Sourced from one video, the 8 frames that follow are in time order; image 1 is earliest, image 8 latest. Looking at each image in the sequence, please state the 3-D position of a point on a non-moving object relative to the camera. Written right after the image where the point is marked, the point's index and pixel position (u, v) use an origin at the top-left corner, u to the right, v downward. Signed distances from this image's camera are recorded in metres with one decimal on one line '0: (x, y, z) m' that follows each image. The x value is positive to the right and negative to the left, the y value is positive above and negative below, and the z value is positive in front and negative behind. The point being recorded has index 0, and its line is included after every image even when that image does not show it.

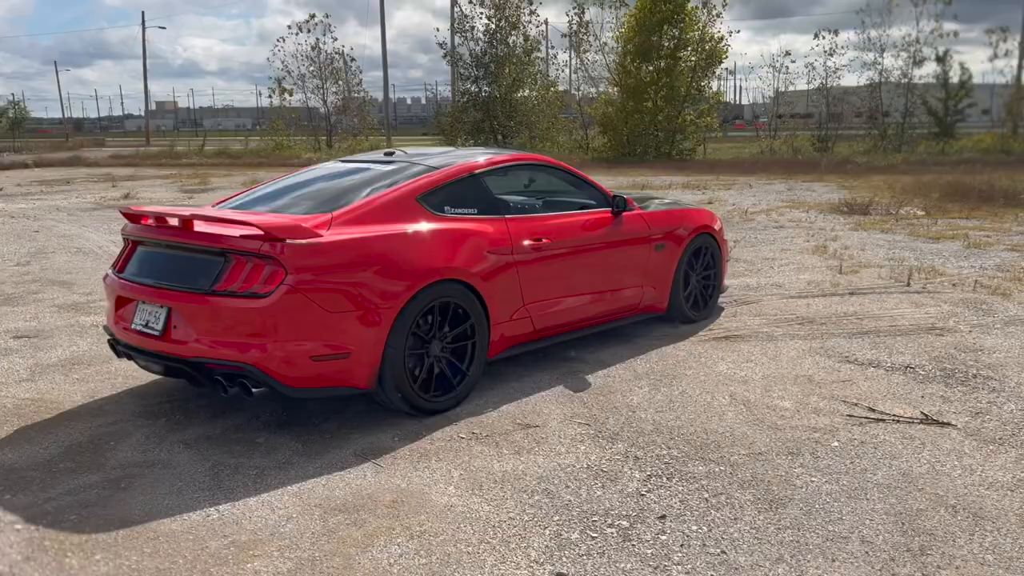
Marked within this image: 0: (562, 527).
0: (+0.2, -0.9, +3.2) m
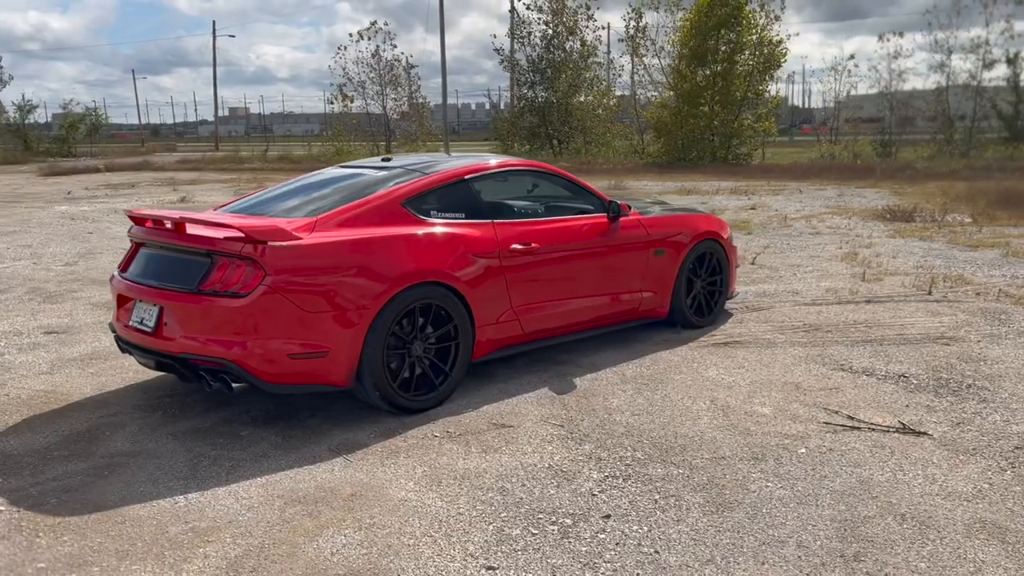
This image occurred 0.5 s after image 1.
0: (0.0, -0.9, +3.3) m
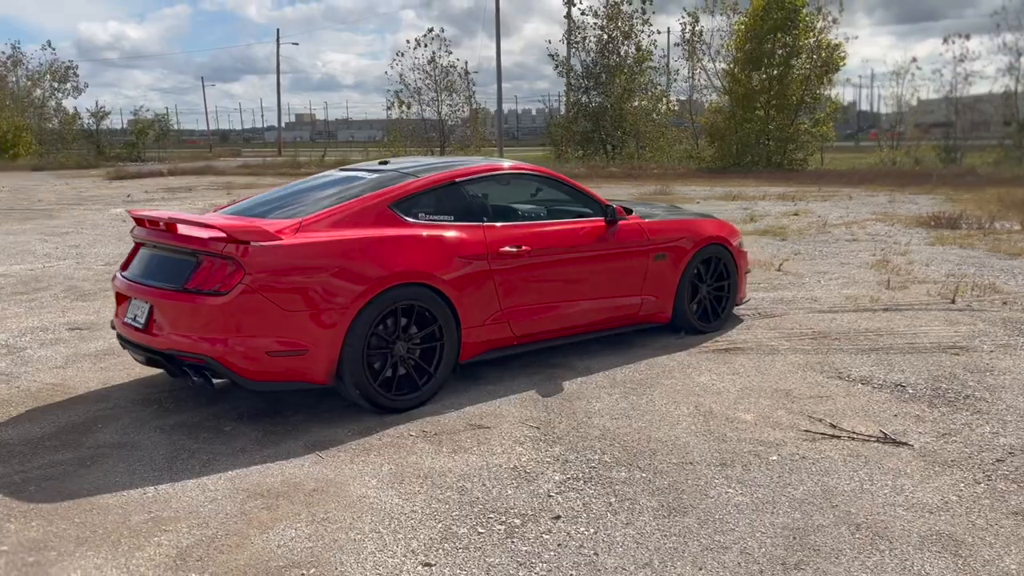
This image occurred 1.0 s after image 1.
0: (-0.2, -0.9, +3.3) m
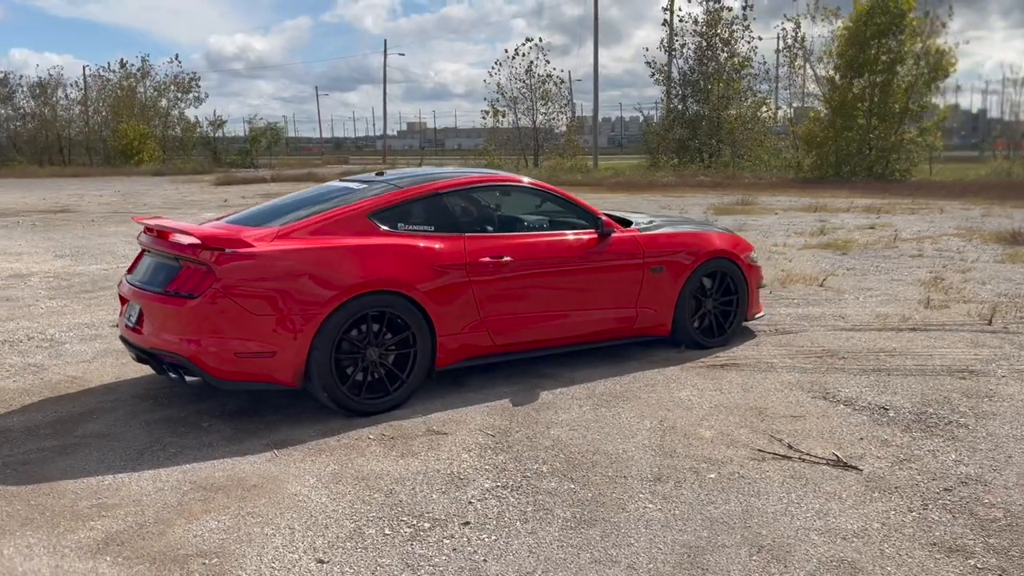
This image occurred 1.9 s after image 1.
0: (-0.6, -0.9, +3.5) m
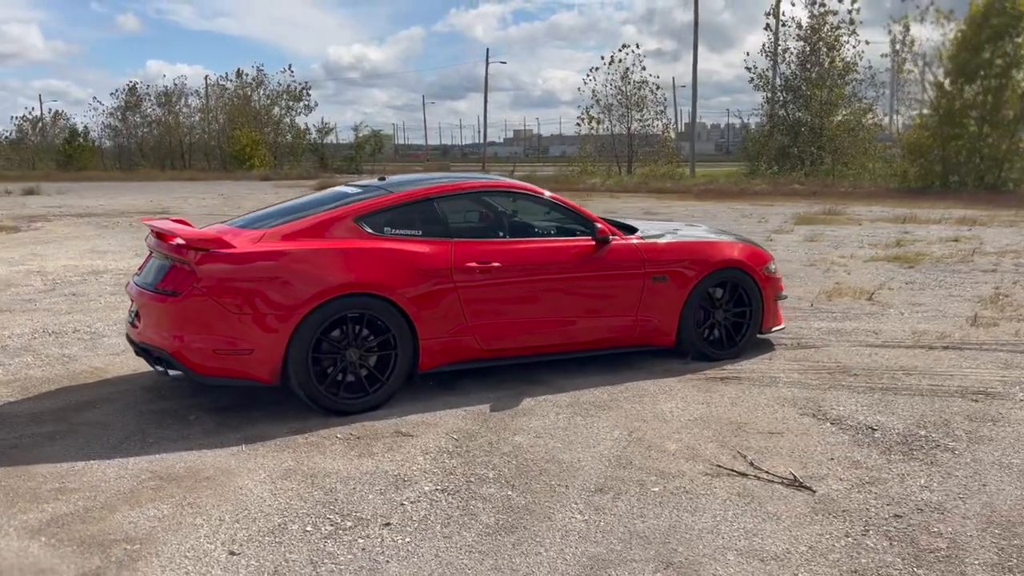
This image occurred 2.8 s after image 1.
0: (-0.9, -0.9, +3.5) m
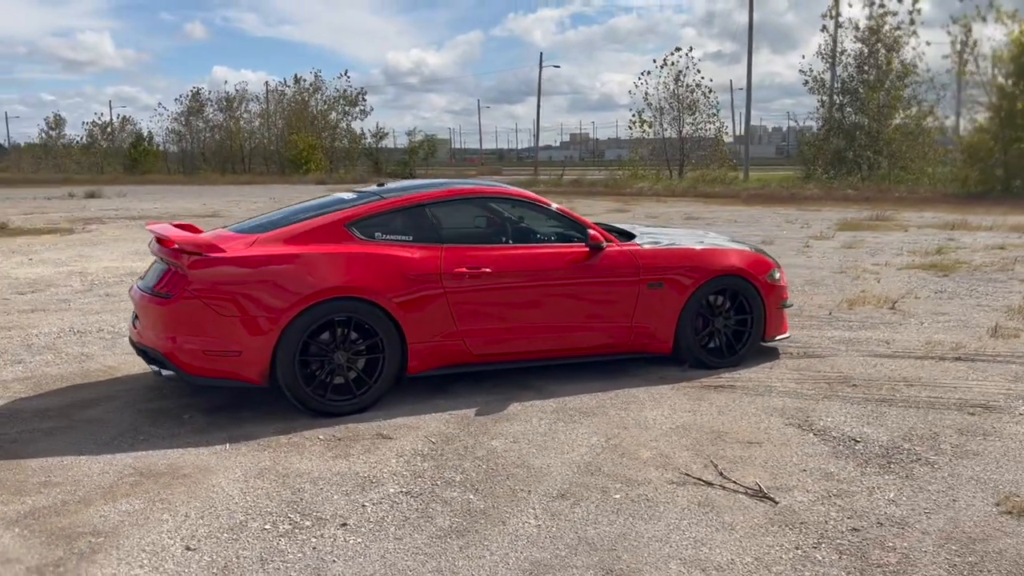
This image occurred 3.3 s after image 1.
0: (-1.1, -1.0, +3.6) m
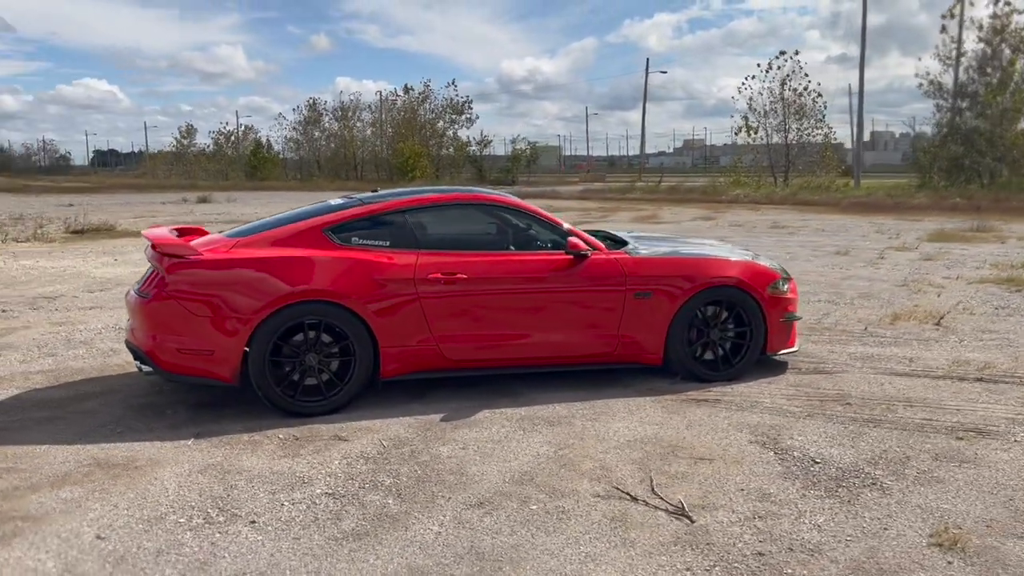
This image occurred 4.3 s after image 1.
0: (-1.5, -1.0, +3.8) m
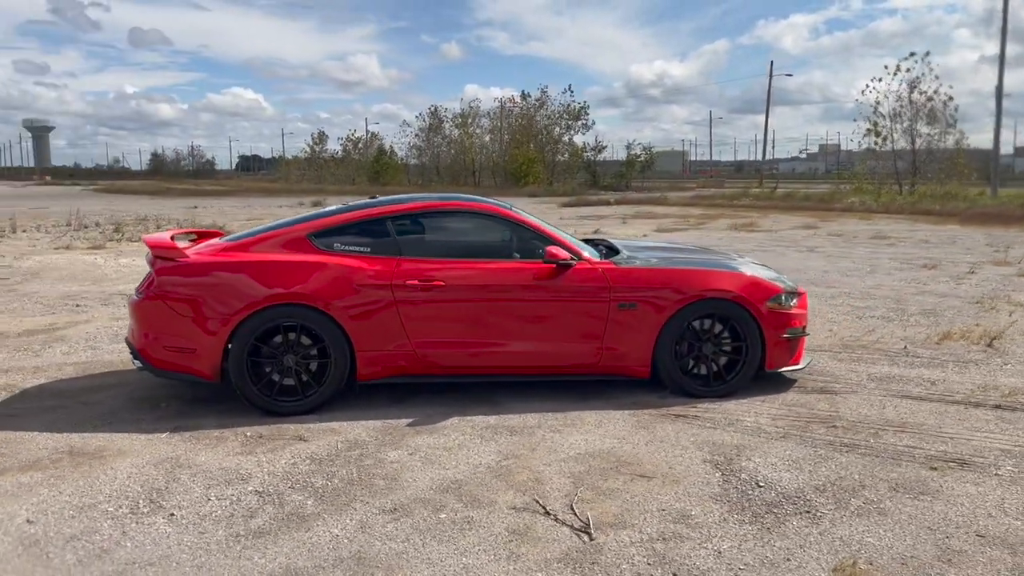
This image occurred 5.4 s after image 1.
0: (-1.8, -1.0, +4.0) m
